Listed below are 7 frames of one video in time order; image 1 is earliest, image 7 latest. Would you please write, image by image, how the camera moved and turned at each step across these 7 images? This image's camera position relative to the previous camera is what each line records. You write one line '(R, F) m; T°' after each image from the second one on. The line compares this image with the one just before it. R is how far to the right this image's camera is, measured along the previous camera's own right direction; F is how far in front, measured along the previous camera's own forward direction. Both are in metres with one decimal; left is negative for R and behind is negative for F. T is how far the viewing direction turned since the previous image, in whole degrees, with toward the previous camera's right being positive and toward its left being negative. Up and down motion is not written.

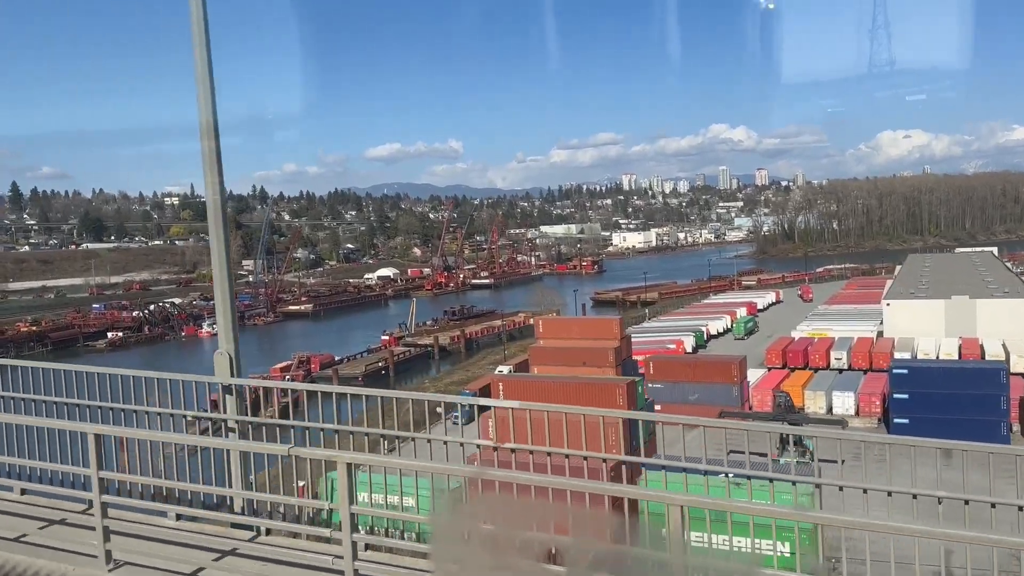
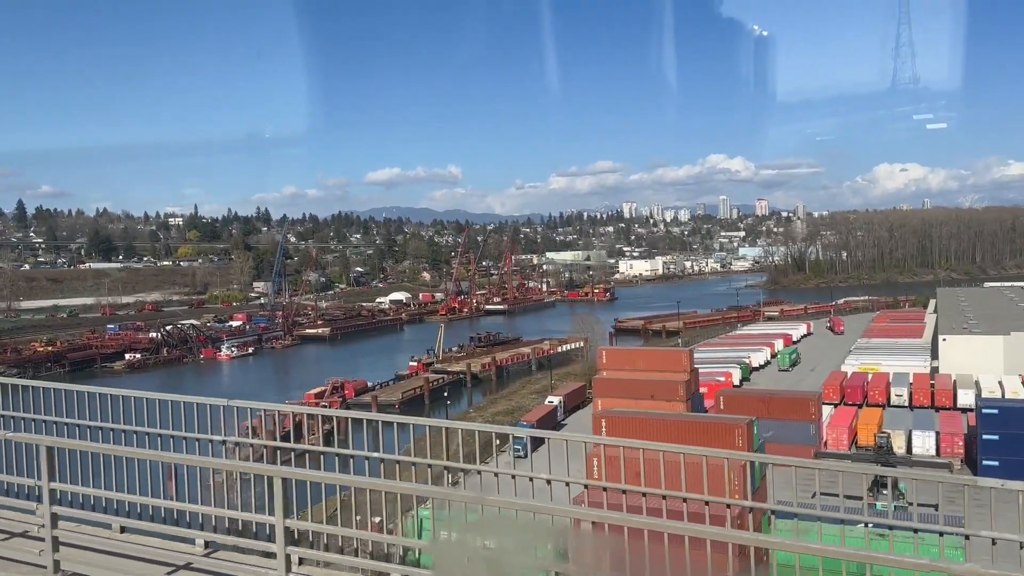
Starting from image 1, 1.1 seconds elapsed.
(-0.4, +0.2) m; 0°
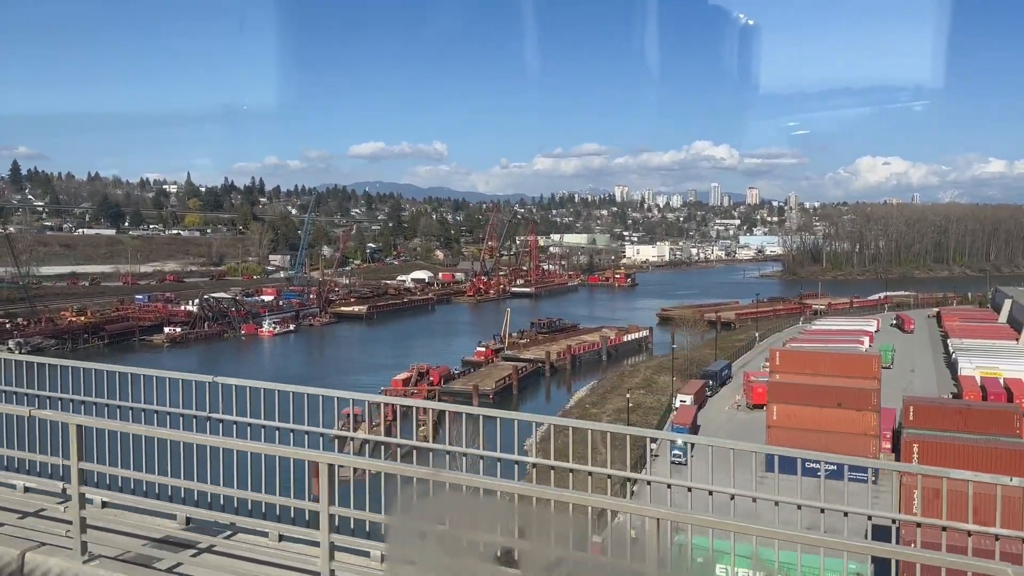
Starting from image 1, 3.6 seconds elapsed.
(-0.9, +0.4) m; +1°
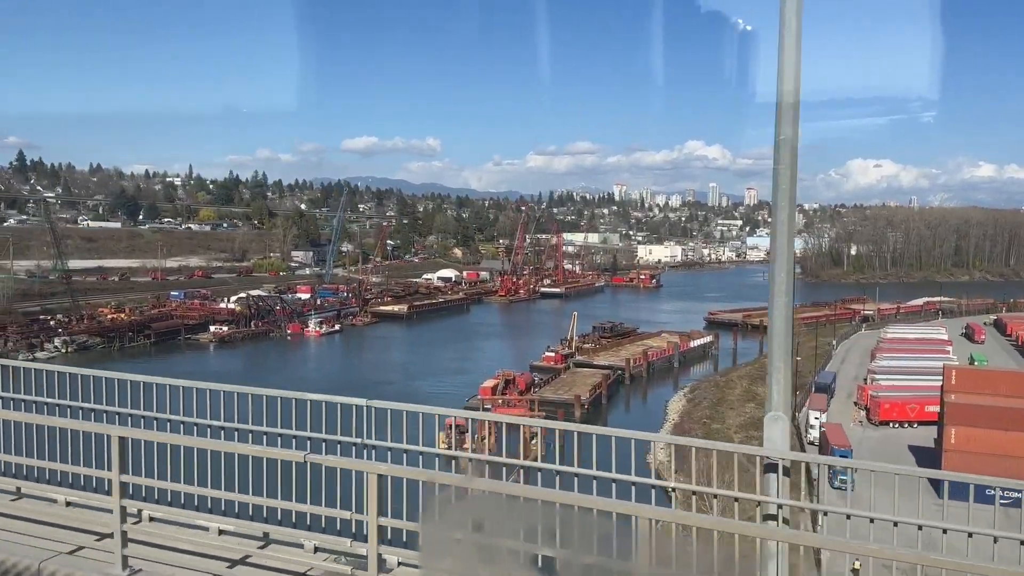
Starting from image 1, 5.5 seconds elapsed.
(-0.8, +0.3) m; 0°
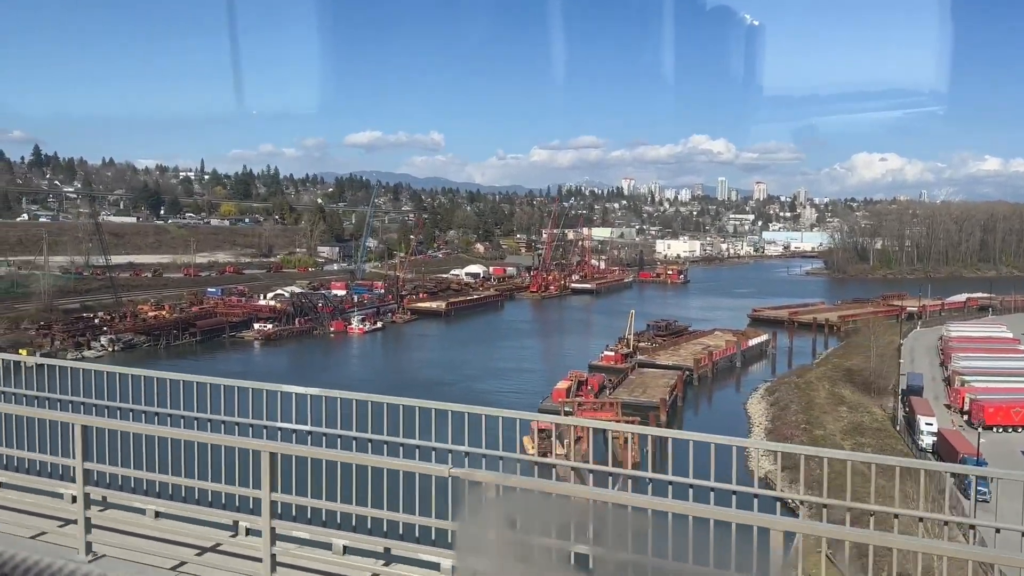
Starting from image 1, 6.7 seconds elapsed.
(-0.5, +0.2) m; 0°
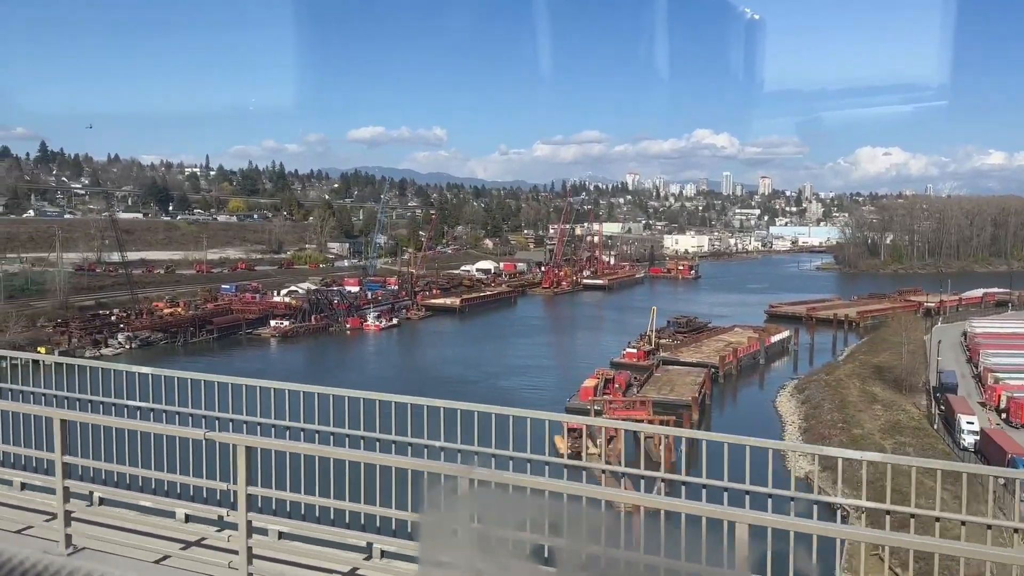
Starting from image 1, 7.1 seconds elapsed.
(-0.2, +0.1) m; 0°
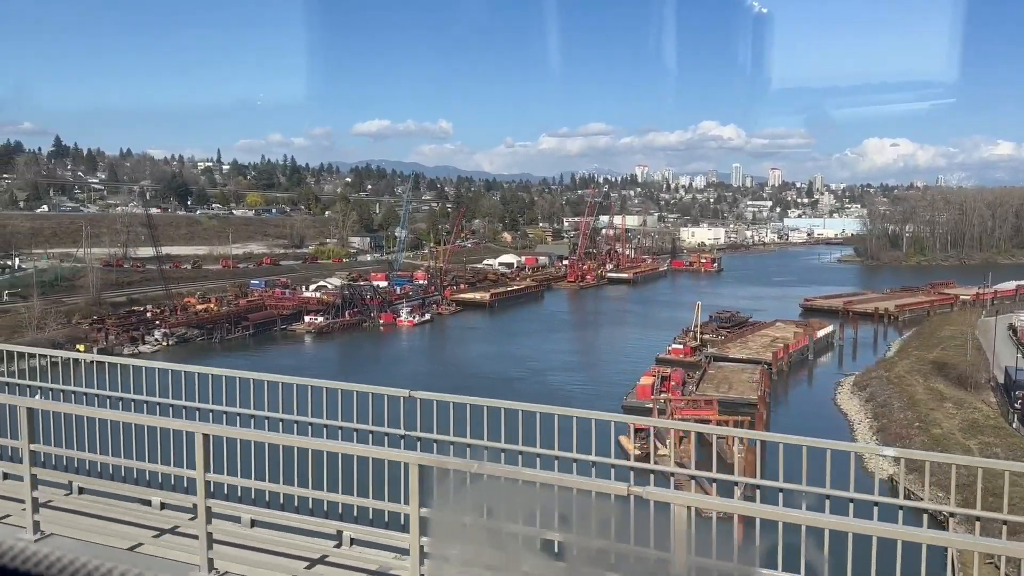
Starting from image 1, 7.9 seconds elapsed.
(-0.3, +0.1) m; -1°
